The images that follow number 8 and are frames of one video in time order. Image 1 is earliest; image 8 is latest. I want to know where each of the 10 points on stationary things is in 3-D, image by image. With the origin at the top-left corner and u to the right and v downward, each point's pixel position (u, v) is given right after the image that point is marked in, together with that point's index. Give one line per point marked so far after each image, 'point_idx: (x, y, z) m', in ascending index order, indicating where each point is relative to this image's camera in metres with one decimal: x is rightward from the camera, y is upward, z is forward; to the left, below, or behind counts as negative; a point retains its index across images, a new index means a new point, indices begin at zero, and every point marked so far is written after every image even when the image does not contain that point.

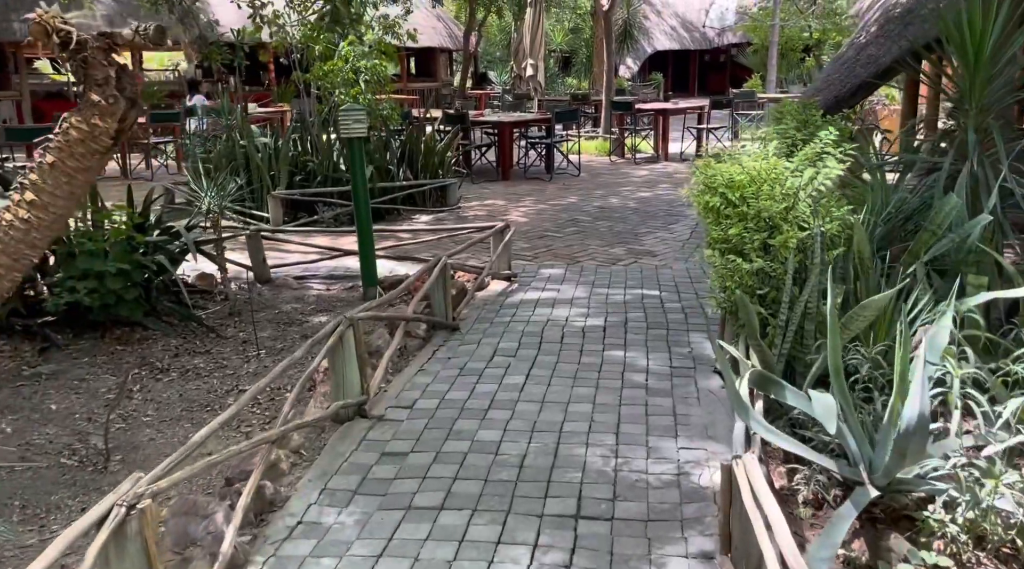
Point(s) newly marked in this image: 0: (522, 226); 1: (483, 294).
0: (+0.1, +0.5, +7.5) m
1: (-0.2, -0.1, +5.2) m
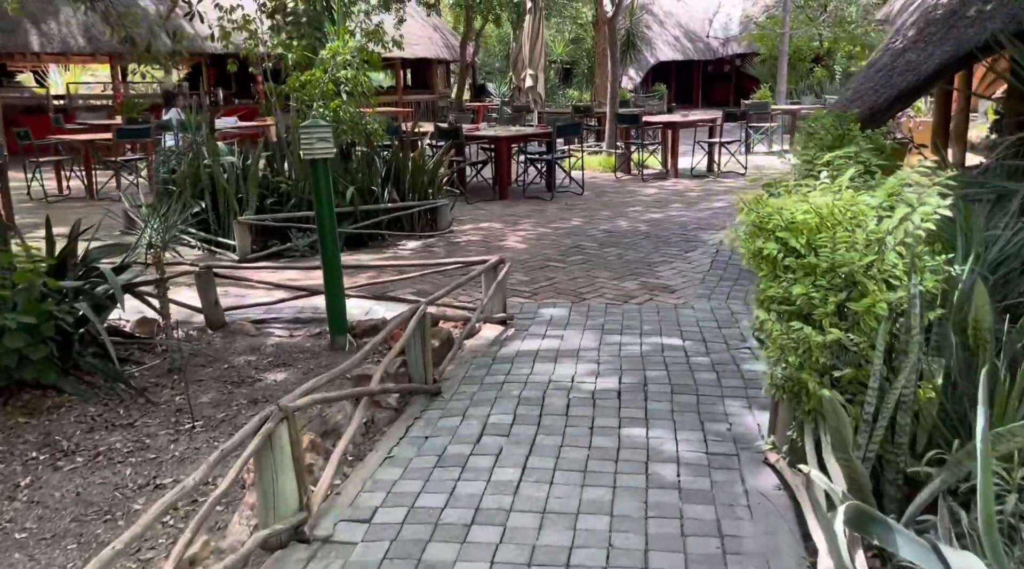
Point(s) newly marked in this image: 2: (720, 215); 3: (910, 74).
0: (+0.1, +0.2, +6.7) m
1: (-0.2, -0.3, +4.4) m
2: (+1.9, +0.6, +8.1) m
3: (+2.5, +1.3, +5.7) m
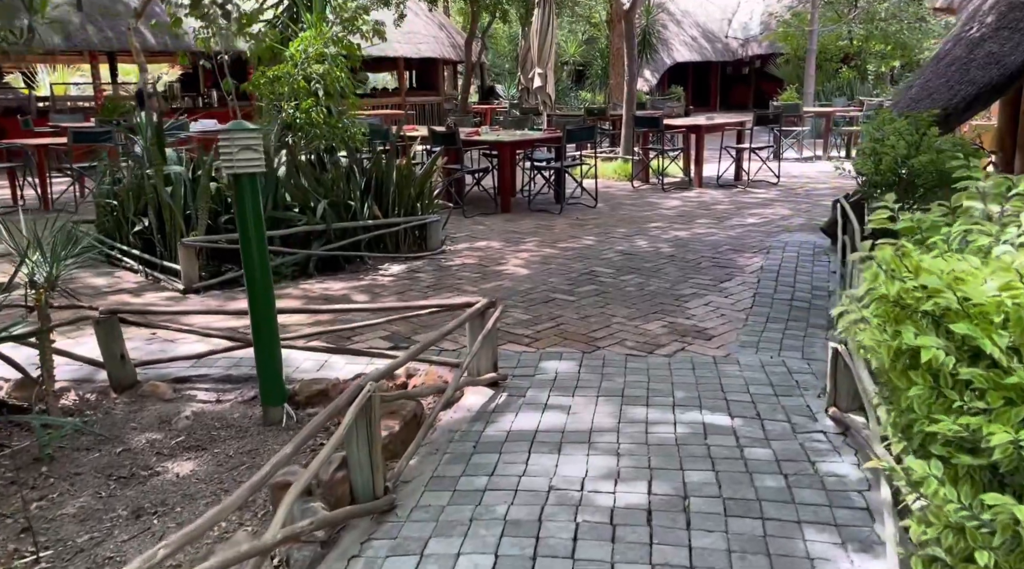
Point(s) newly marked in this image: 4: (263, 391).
0: (+0.1, 0.0, +5.6) m
1: (-0.2, -0.5, +3.3) m
2: (+1.9, +0.4, +7.0) m
3: (+2.5, +1.1, +4.6) m
4: (-0.9, -0.4, +3.3) m
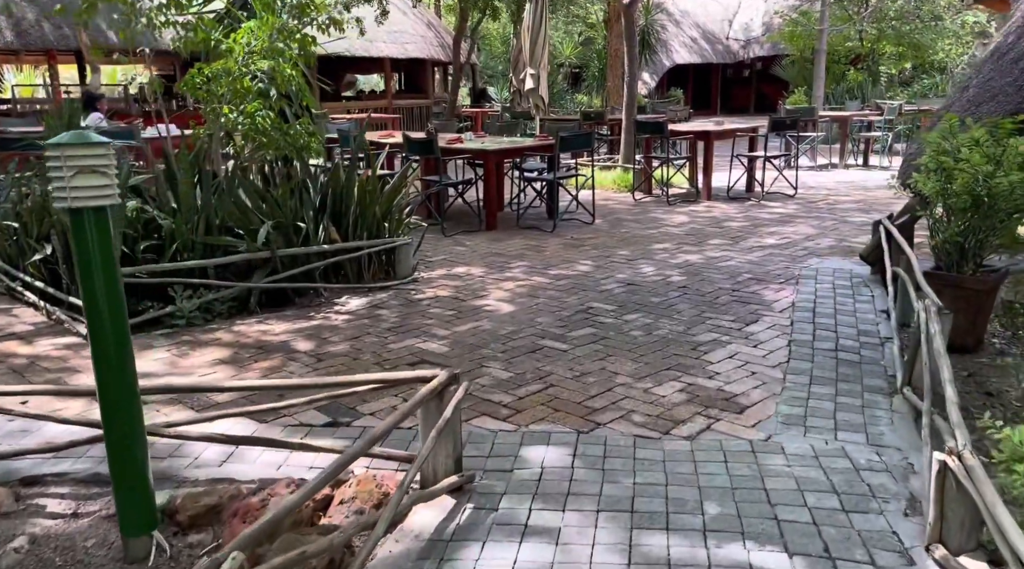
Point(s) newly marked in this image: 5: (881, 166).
0: (0.0, -0.2, +4.6) m
1: (-0.3, -0.7, +2.4) m
2: (+1.8, +0.2, +6.0) m
3: (+2.4, +0.9, +3.7) m
4: (-1.0, -0.6, +2.3) m
5: (+4.7, +1.5, +11.5) m
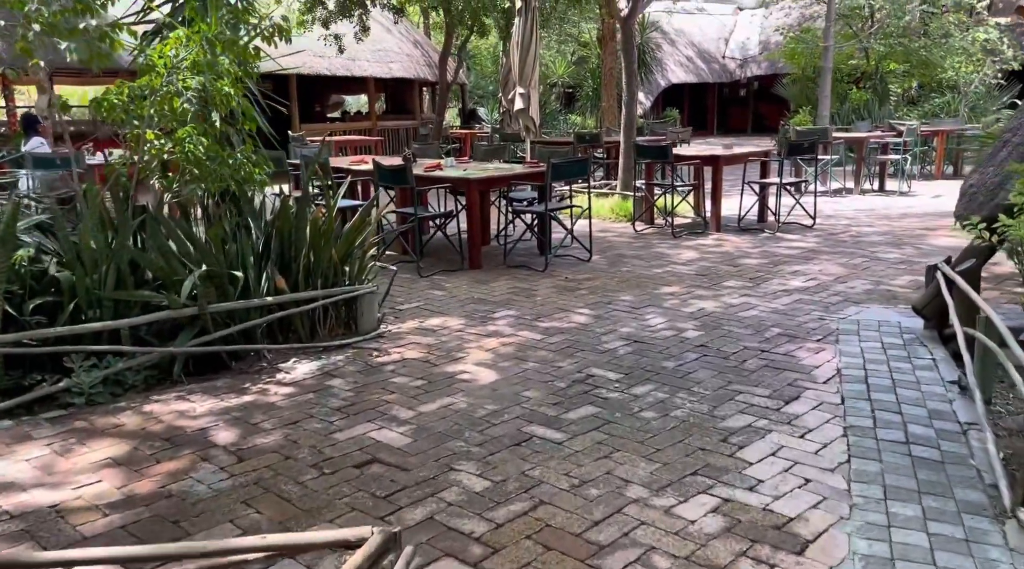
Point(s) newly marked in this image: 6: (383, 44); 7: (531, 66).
0: (-0.1, -0.5, +3.7) m
1: (-0.4, -0.9, +1.4) m
2: (+1.7, -0.1, +5.2) m
3: (+2.3, +0.7, +2.8) m
4: (-1.1, -0.8, +1.4) m
5: (+4.6, +1.1, +10.7) m
6: (-2.4, +4.4, +16.6) m
7: (+0.2, +2.3, +9.6) m
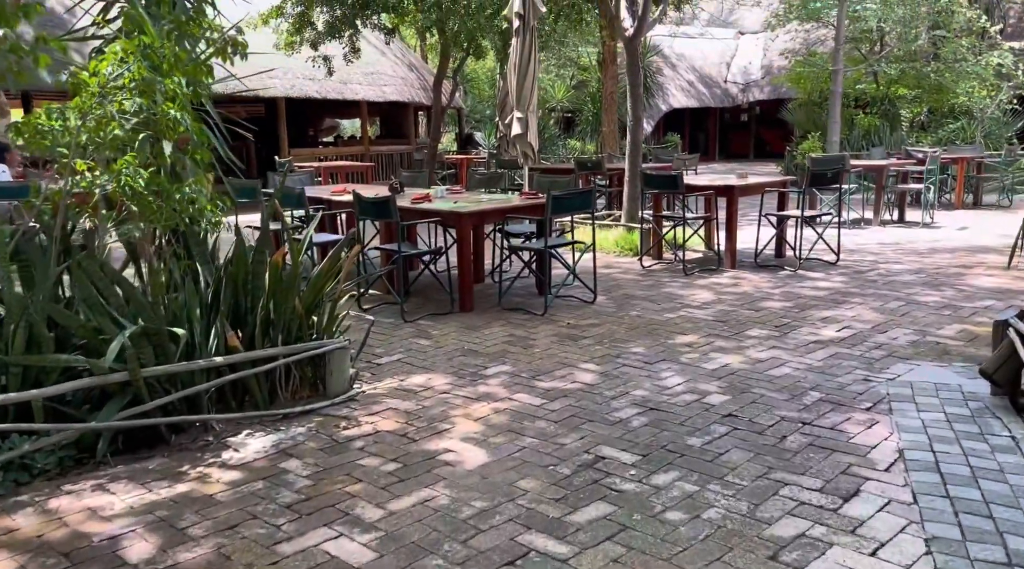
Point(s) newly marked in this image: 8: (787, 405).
0: (-0.2, -0.7, +3.0) m
1: (-0.4, -1.1, +0.7) m
2: (+1.7, -0.4, +4.5) m
3: (+2.3, +0.5, +2.1) m
4: (-1.1, -1.0, +0.7) m
5: (+4.5, +0.7, +10.0) m
6: (-2.4, +3.9, +16.0) m
7: (+0.2, +1.9, +9.0) m
8: (+1.2, -0.5, +3.9) m
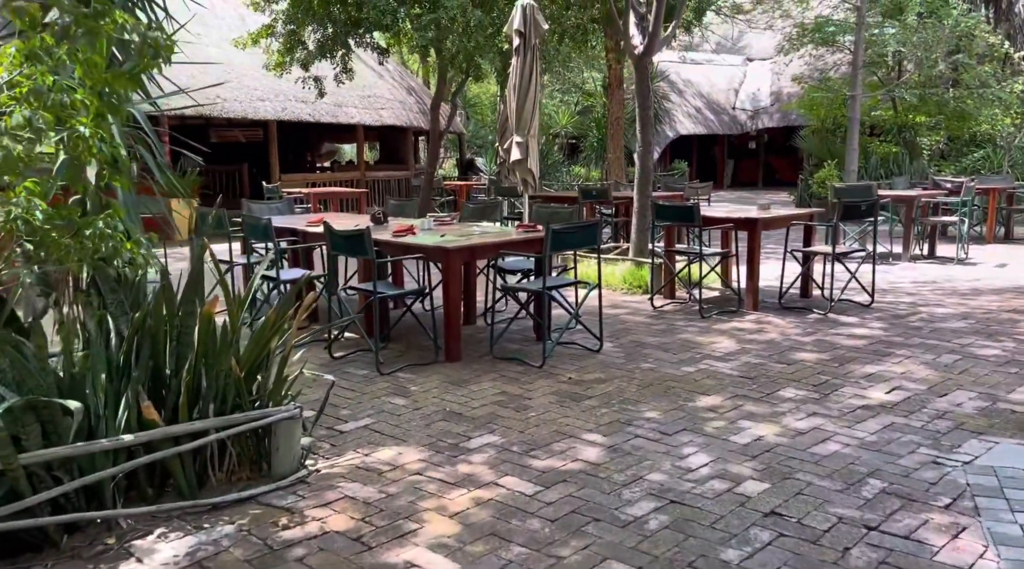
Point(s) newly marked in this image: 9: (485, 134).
0: (-0.2, -0.9, +2.2) m
1: (-0.5, -1.2, -0.1) m
2: (+1.6, -0.6, +3.7) m
3: (+2.3, +0.3, +1.3) m
4: (-1.2, -1.1, -0.1) m
5: (+4.5, +0.3, +9.2) m
6: (-2.4, +3.3, +15.4) m
7: (+0.2, +1.6, +8.3) m
8: (+1.1, -0.7, +3.1) m
9: (-0.6, +3.3, +19.7) m
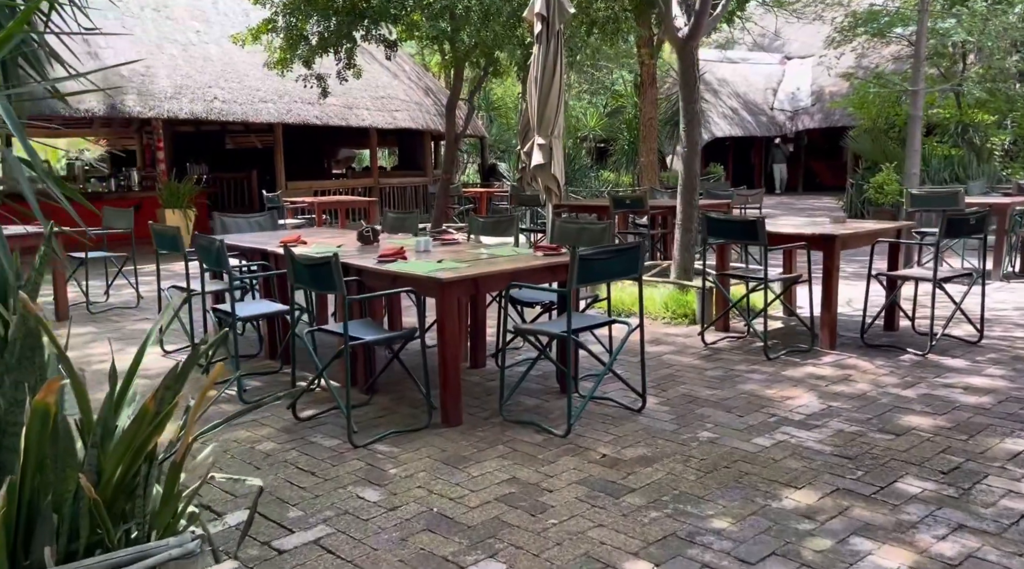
0: (-0.2, -1.1, +1.0) m
1: (-0.6, -1.4, -1.3) m
2: (+1.6, -0.8, +2.4) m
3: (+2.2, +0.1, +0.1) m
4: (-1.3, -1.2, -1.3) m
5: (+4.7, +0.1, +7.9) m
6: (-2.0, +3.1, +14.2) m
7: (+0.3, +1.4, +7.1) m
8: (+1.1, -0.9, +1.8) m
9: (-0.1, +3.0, +18.5) m
